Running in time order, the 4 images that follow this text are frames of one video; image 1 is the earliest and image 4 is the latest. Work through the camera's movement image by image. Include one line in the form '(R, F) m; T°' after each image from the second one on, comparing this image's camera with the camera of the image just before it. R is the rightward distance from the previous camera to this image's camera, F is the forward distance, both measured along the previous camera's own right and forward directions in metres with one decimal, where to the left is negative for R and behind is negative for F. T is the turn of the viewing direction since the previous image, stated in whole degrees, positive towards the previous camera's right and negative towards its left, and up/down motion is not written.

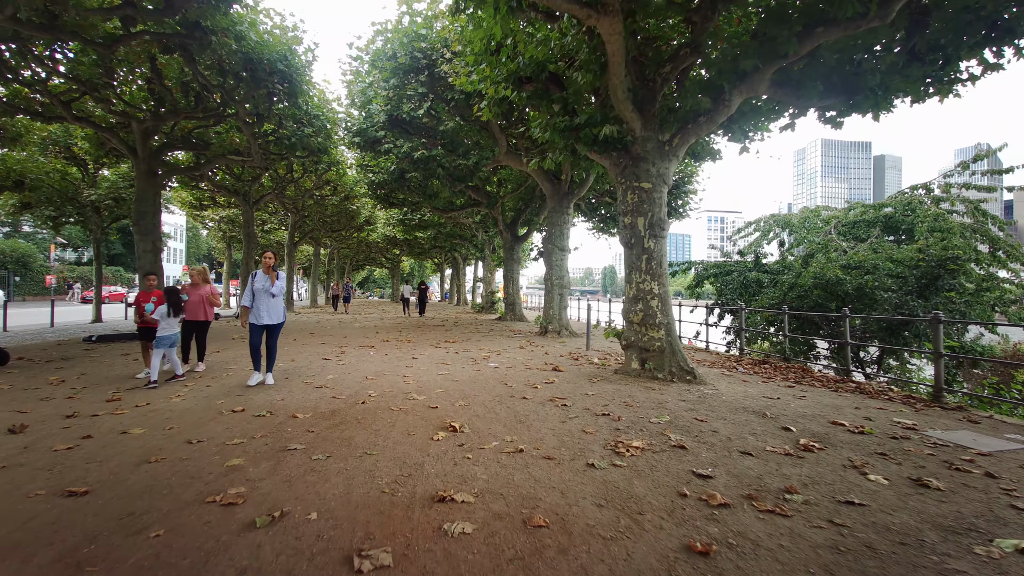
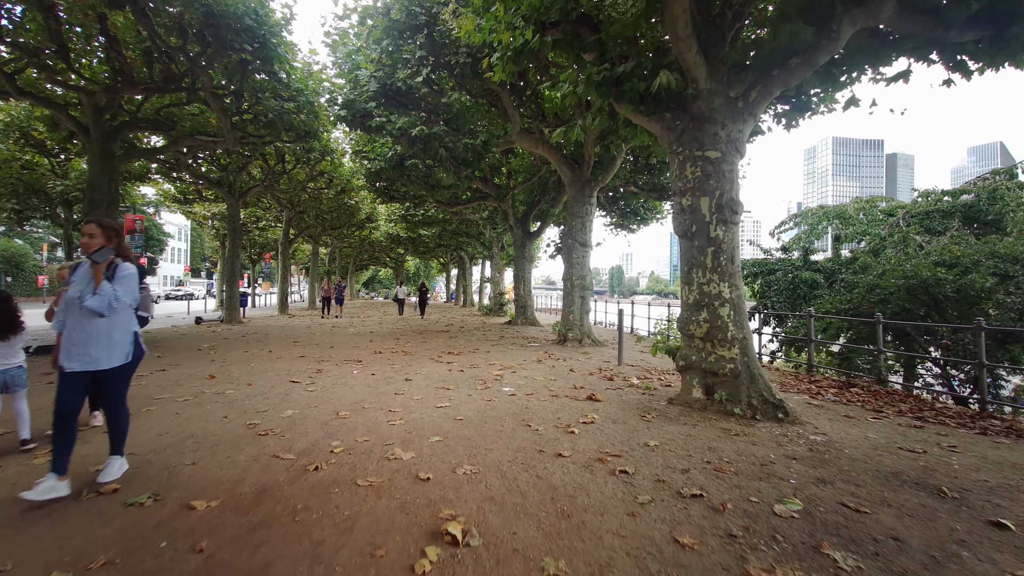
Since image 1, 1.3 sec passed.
(-0.2, +2.2) m; -1°
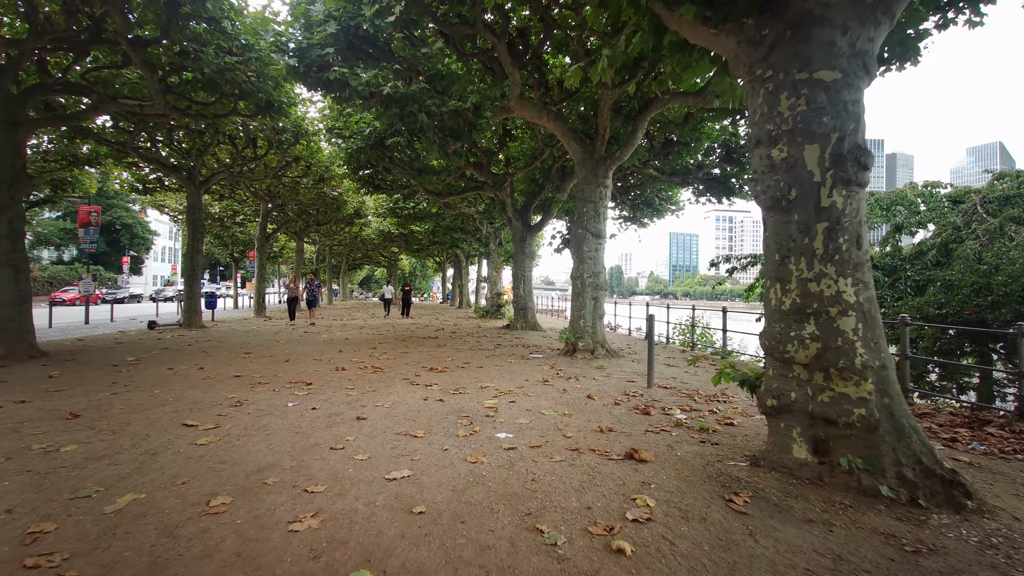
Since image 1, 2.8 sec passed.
(0.0, +2.4) m; 0°
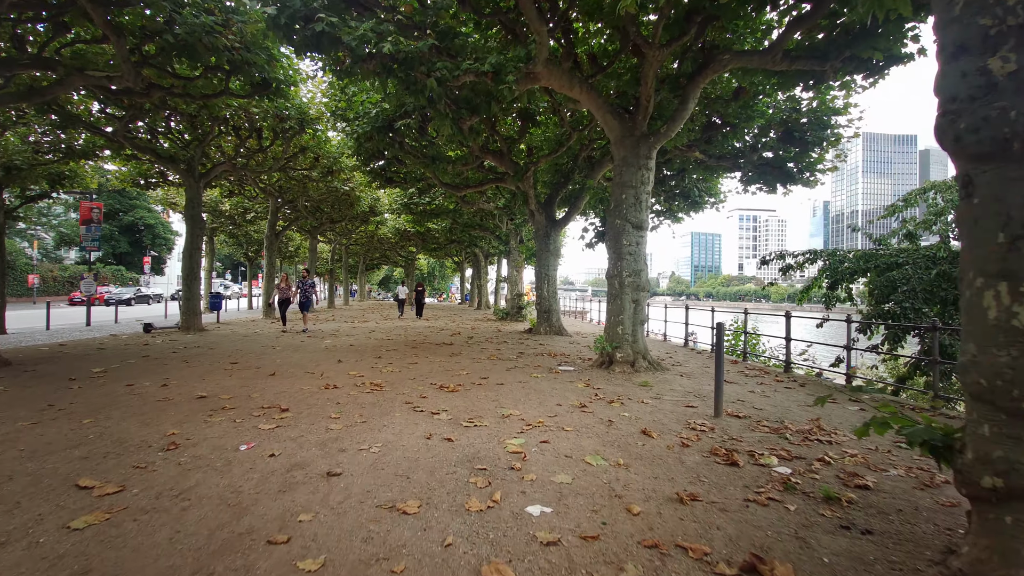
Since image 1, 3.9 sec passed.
(-0.1, +1.7) m; -2°
